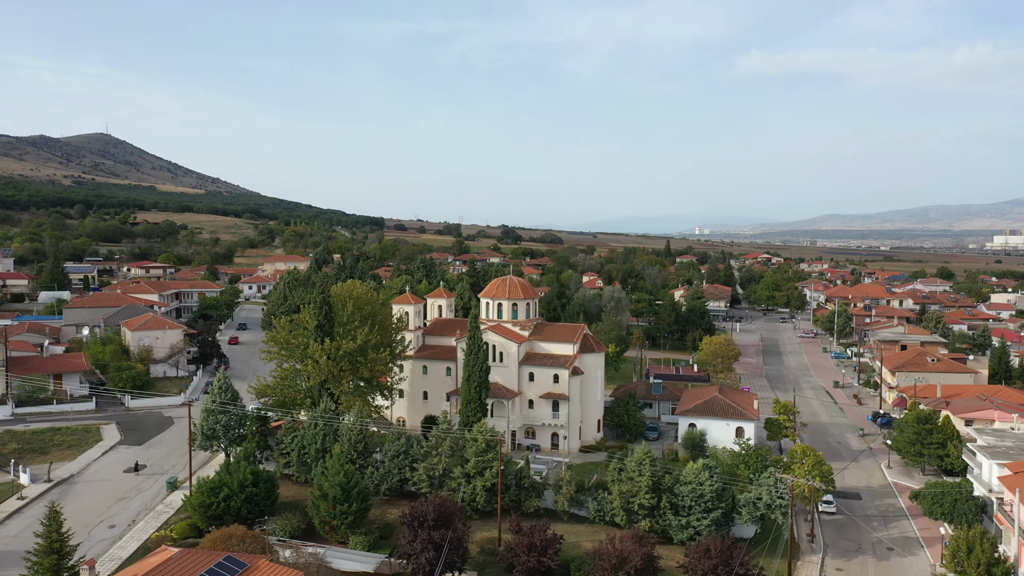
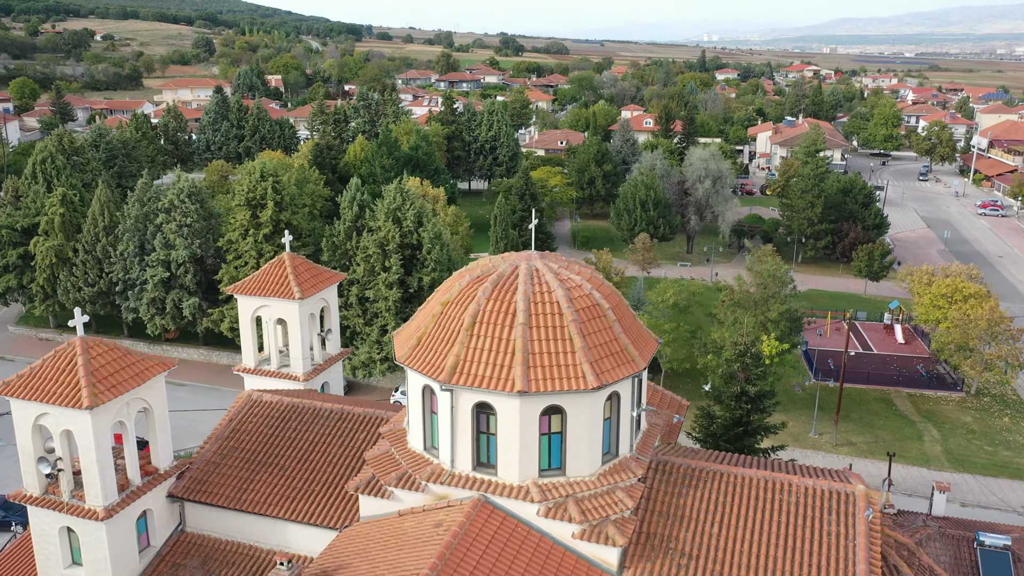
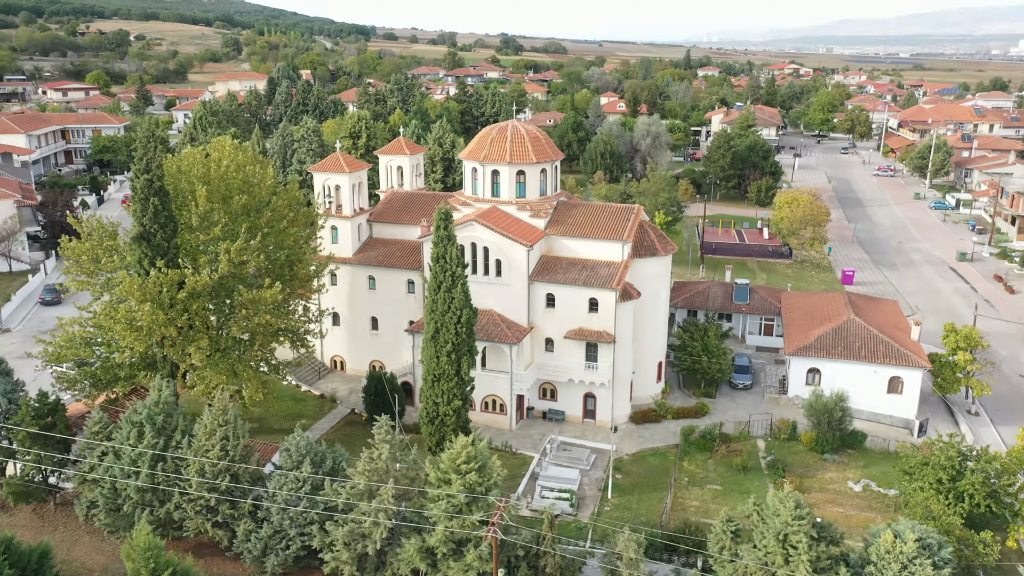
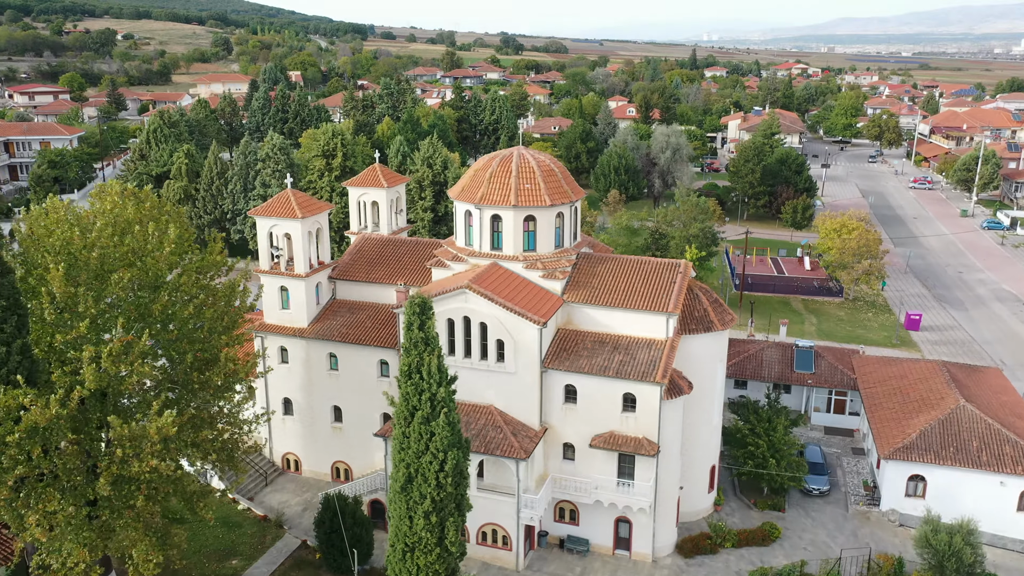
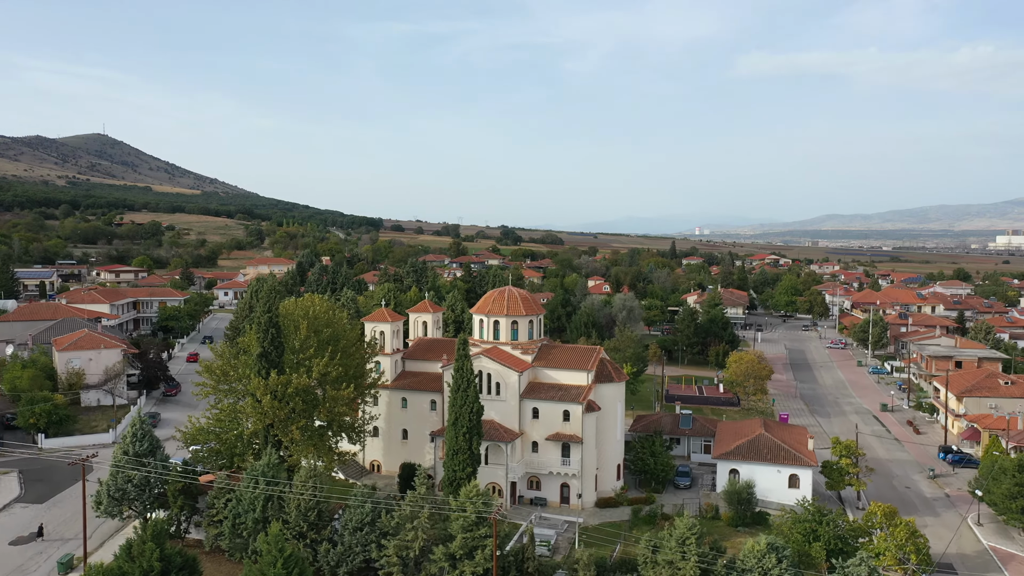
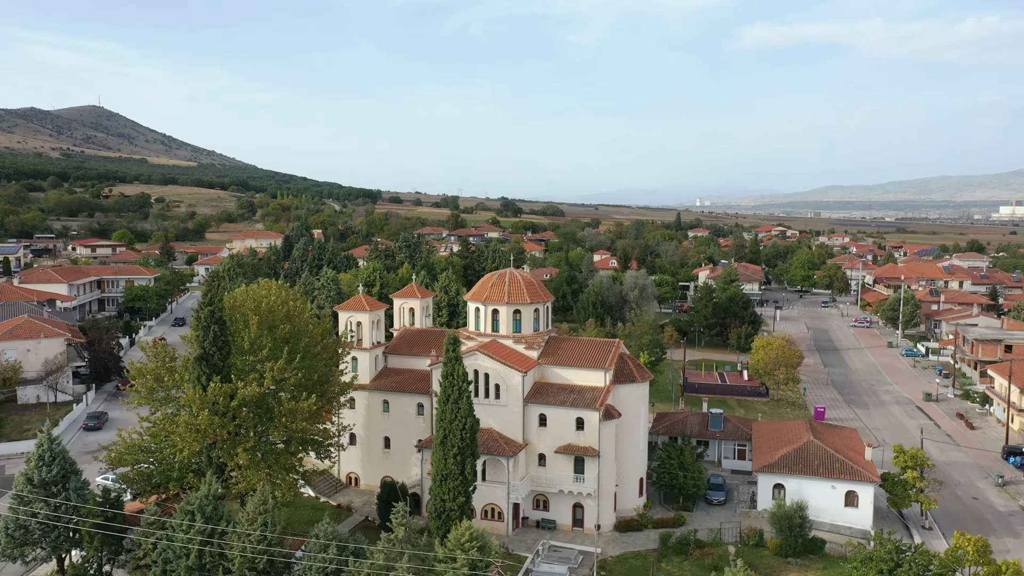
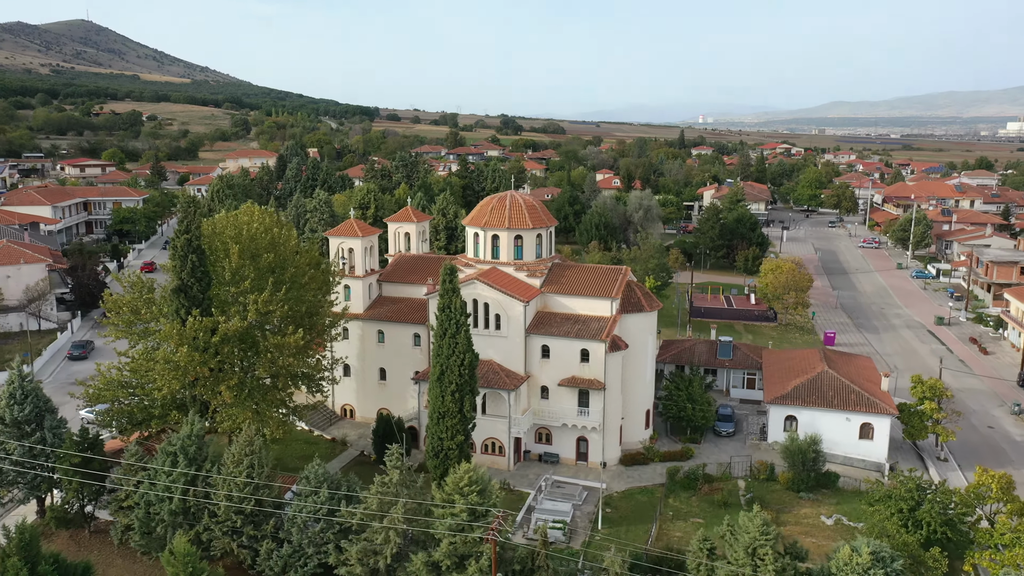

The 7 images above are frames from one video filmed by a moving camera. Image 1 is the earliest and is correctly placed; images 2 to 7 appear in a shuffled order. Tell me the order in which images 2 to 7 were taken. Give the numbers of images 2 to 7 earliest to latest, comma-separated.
5, 6, 7, 3, 4, 2
